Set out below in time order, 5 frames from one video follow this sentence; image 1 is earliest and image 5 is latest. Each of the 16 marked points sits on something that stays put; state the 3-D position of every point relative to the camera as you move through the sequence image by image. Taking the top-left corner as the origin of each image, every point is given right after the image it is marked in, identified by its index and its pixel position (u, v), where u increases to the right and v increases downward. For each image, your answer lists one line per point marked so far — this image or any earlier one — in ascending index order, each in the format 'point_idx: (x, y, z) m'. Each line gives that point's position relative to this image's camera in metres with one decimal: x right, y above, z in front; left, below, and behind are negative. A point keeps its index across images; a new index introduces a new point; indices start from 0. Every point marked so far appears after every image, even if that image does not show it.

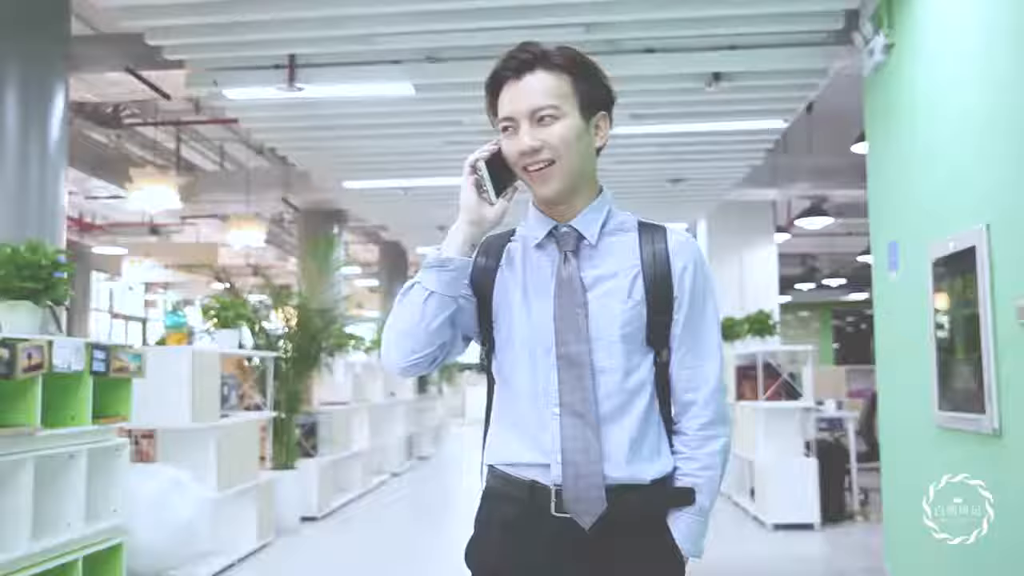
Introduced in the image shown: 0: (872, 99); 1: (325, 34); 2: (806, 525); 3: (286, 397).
0: (+1.8, +0.9, +4.9) m
1: (-1.0, +1.3, +5.1) m
2: (+2.1, -1.7, +6.9) m
3: (-1.7, -0.8, +7.4) m
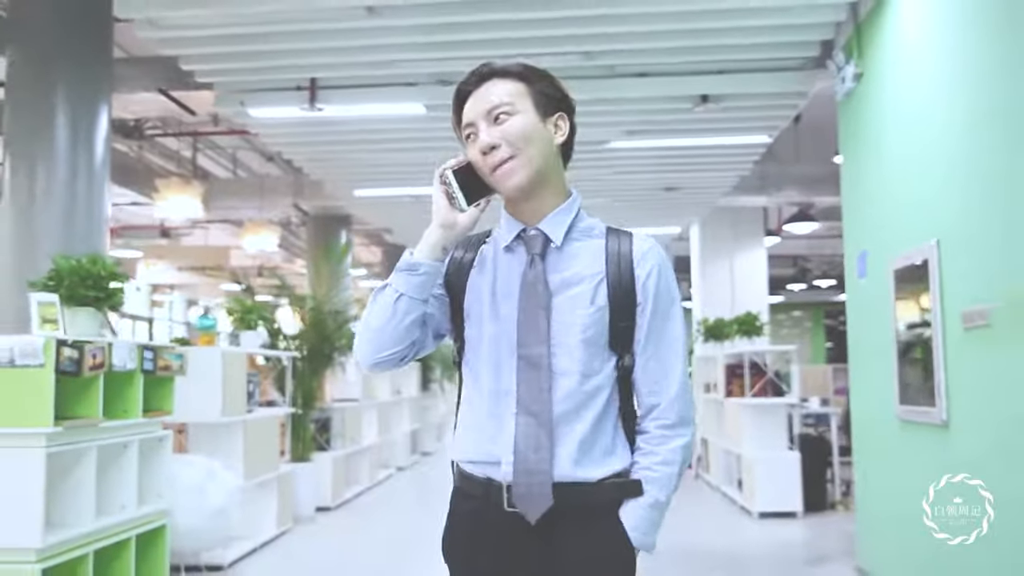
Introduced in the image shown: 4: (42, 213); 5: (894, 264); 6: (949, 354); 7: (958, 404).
0: (+1.8, +0.9, +5.3) m
1: (-0.9, +1.3, +5.6) m
2: (+2.1, -1.7, +7.4) m
3: (-1.6, -0.8, +7.9) m
4: (-2.4, +0.4, +5.1) m
5: (+1.8, +0.1, +4.6) m
6: (+1.8, -0.3, +4.0) m
7: (+1.8, -0.5, +3.9) m
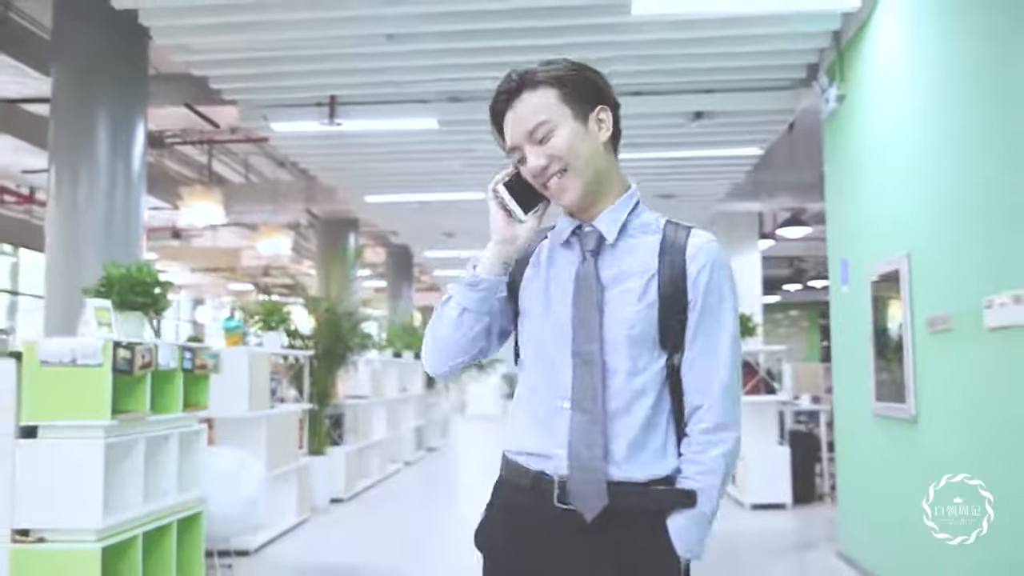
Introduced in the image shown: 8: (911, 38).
0: (+1.9, +0.9, +5.7) m
1: (-0.9, +1.3, +6.0) m
2: (+2.1, -1.7, +7.8) m
3: (-1.6, -0.9, +8.3) m
4: (-2.4, +0.4, +5.5) m
5: (+1.8, +0.1, +5.0) m
6: (+1.8, -0.3, +4.4) m
7: (+1.8, -0.5, +4.3) m
8: (+1.8, +1.1, +4.3) m
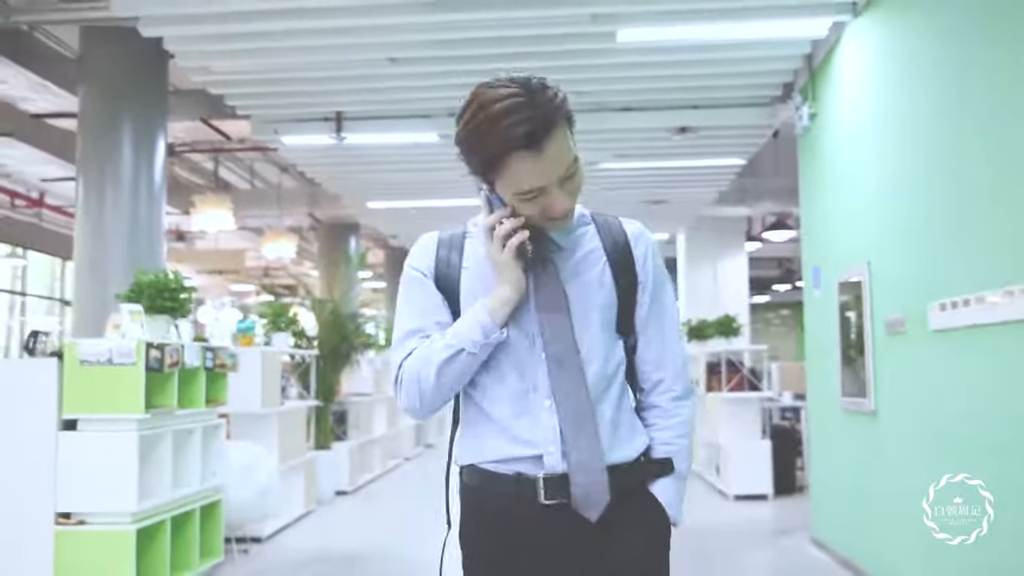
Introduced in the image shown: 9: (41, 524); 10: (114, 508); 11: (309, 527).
0: (+1.8, +0.9, +6.2) m
1: (-0.9, +1.2, +6.4) m
2: (+2.1, -1.7, +8.2) m
3: (-1.6, -0.9, +8.7) m
4: (-2.4, +0.4, +5.9) m
5: (+1.8, +0.1, +5.5) m
6: (+1.8, -0.3, +4.8) m
7: (+1.8, -0.5, +4.8) m
8: (+1.8, +1.1, +4.7) m
9: (-2.1, -1.1, +4.4) m
10: (-1.8, -1.0, +4.4) m
11: (-1.5, -1.7, +7.1) m
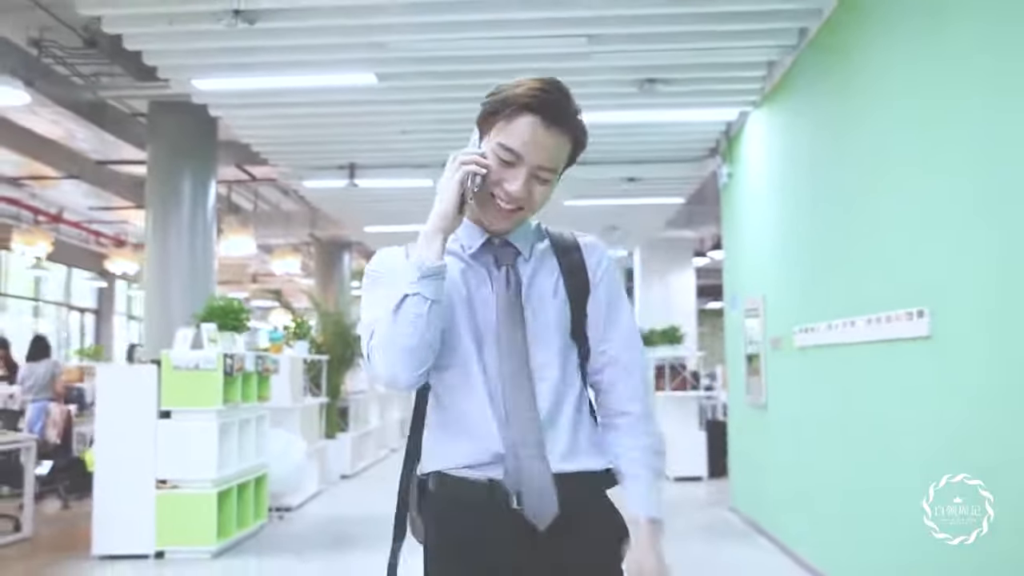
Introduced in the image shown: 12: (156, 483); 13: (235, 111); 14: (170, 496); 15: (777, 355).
0: (+1.7, +0.7, +7.8) m
1: (-1.1, +1.1, +7.9) m
2: (+1.9, -1.9, +9.9) m
3: (-1.9, -1.0, +10.2) m
4: (-2.5, +0.2, +7.4) m
5: (+1.7, -0.1, +7.1) m
6: (+1.7, -0.5, +6.5) m
7: (+1.7, -0.7, +6.4) m
8: (+1.7, +0.9, +6.3) m
9: (-2.2, -1.2, +5.9) m
10: (-1.9, -1.1, +5.9) m
11: (-1.6, -1.9, +8.6) m
12: (-2.1, -1.2, +5.9) m
13: (-1.9, +1.2, +6.7) m
14: (-2.1, -1.3, +5.9) m
15: (+1.7, -0.4, +6.4) m
